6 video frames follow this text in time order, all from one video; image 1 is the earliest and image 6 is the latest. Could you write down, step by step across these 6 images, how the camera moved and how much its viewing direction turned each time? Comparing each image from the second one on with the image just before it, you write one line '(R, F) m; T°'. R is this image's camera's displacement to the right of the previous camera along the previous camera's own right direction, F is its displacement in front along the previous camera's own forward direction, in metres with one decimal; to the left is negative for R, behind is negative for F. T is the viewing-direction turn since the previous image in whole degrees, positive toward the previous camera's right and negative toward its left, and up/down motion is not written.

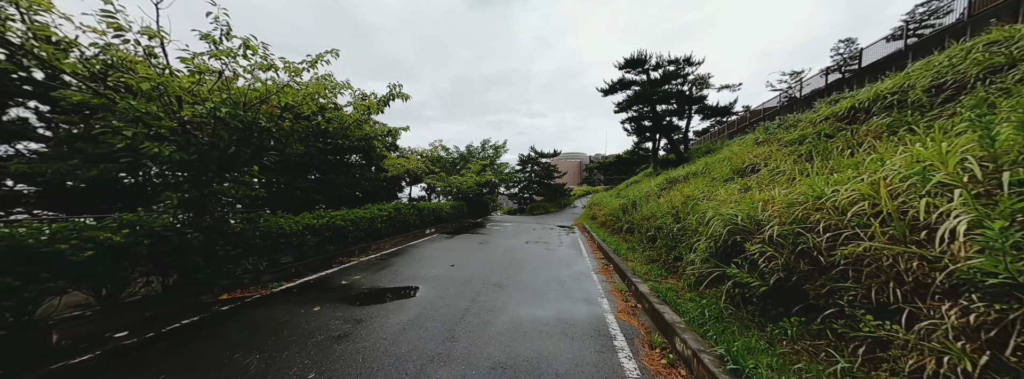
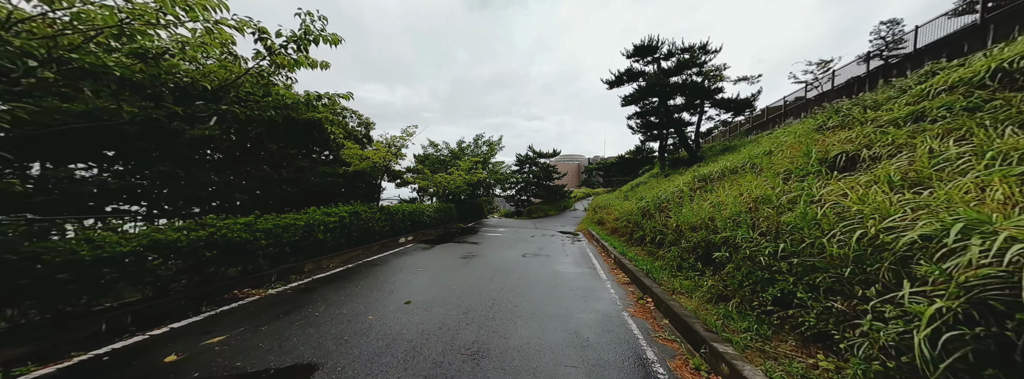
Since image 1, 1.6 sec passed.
(+0.1, +1.9) m; 0°
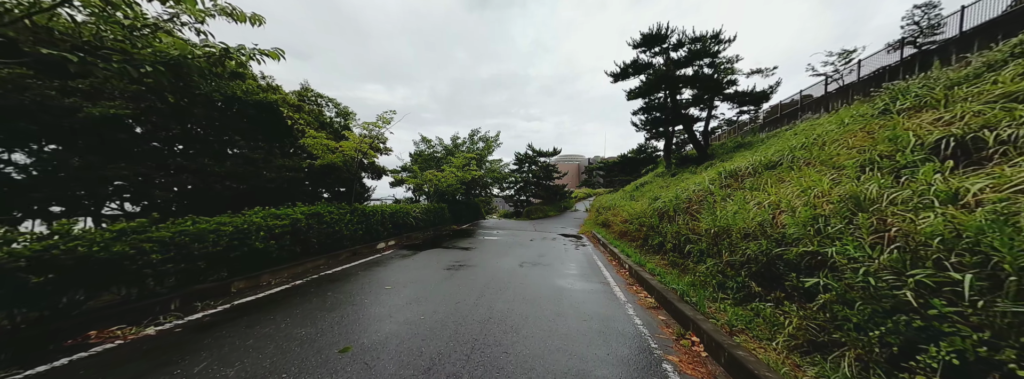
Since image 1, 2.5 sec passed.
(+0.1, +1.1) m; 0°
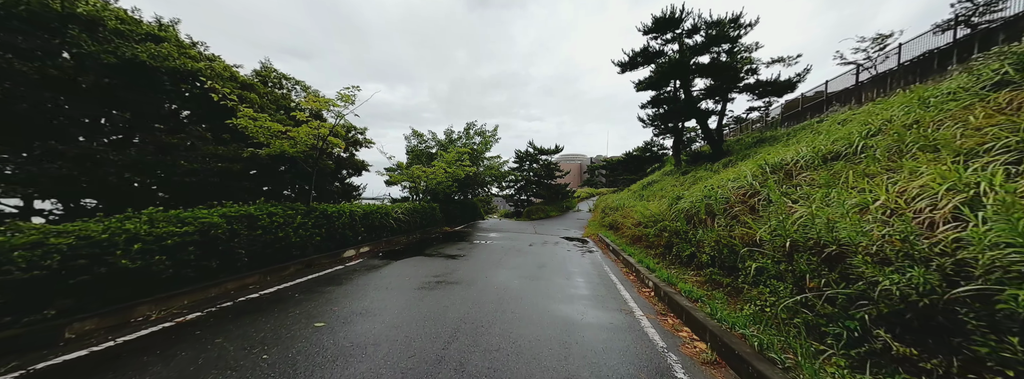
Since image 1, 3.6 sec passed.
(+0.1, +1.3) m; 0°
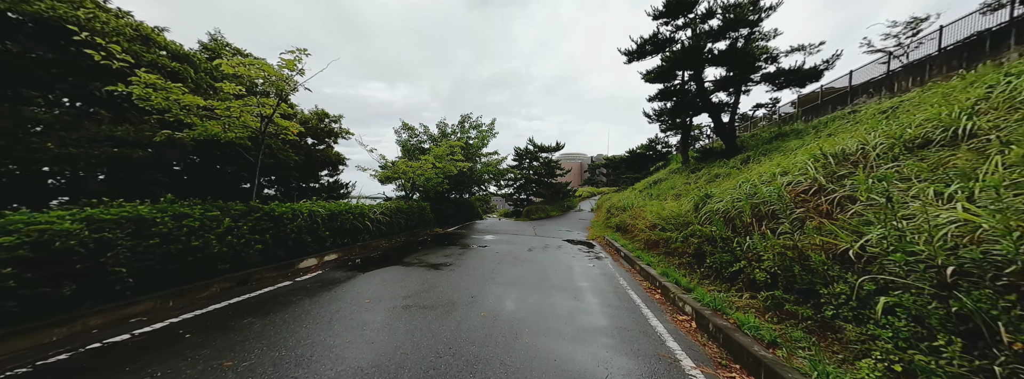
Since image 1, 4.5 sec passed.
(+0.1, +1.2) m; 0°
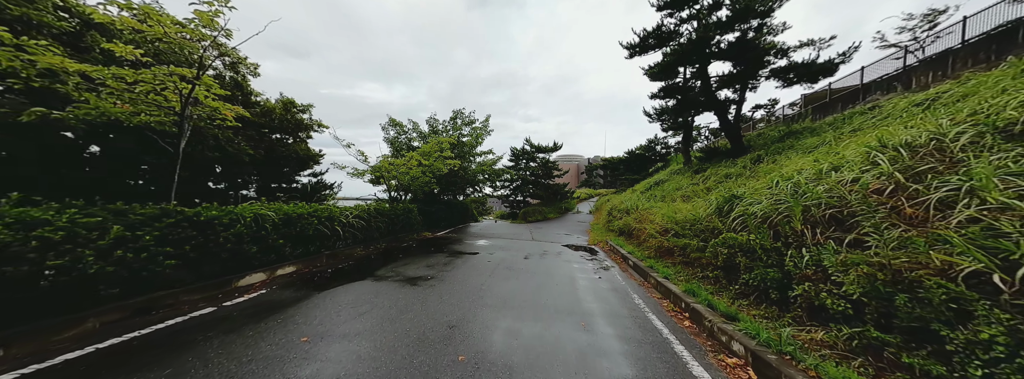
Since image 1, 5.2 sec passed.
(+0.1, +0.9) m; +1°
